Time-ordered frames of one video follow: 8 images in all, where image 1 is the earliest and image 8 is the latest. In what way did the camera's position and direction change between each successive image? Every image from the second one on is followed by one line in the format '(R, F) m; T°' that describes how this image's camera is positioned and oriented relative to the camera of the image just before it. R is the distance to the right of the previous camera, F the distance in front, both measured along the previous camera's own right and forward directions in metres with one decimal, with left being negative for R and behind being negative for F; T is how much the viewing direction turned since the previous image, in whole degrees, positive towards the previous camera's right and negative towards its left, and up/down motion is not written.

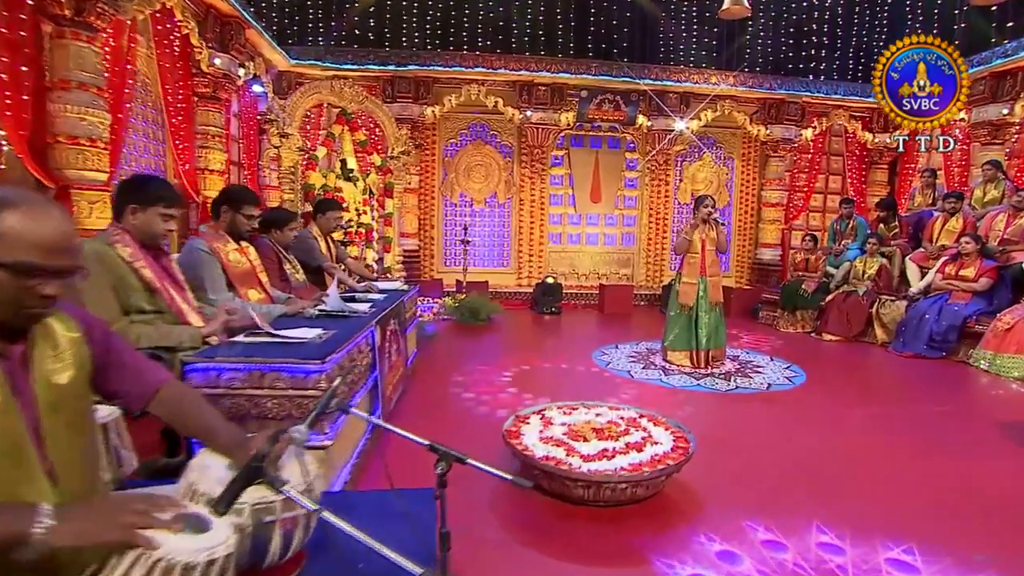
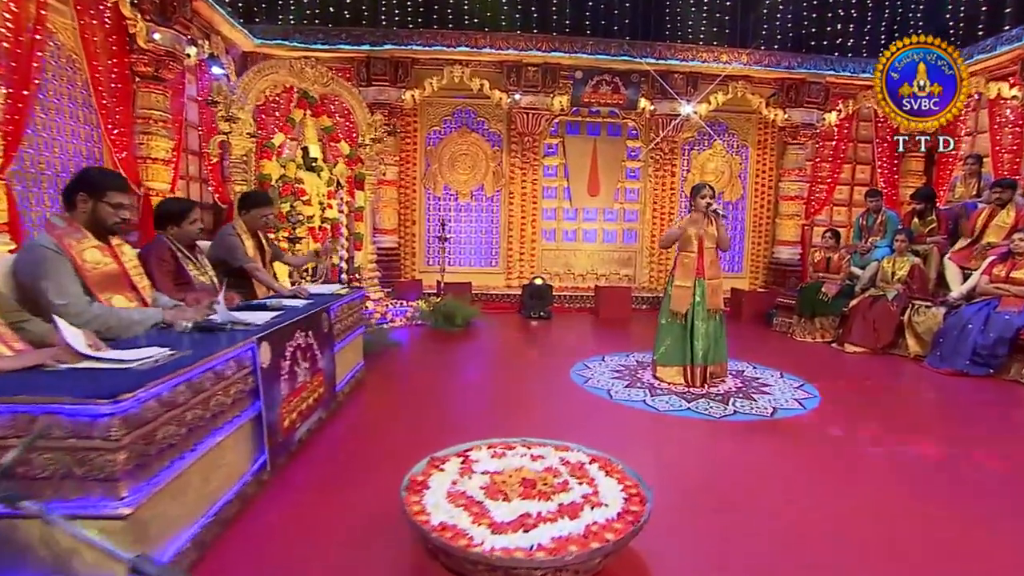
(+0.5, +0.8) m; -3°
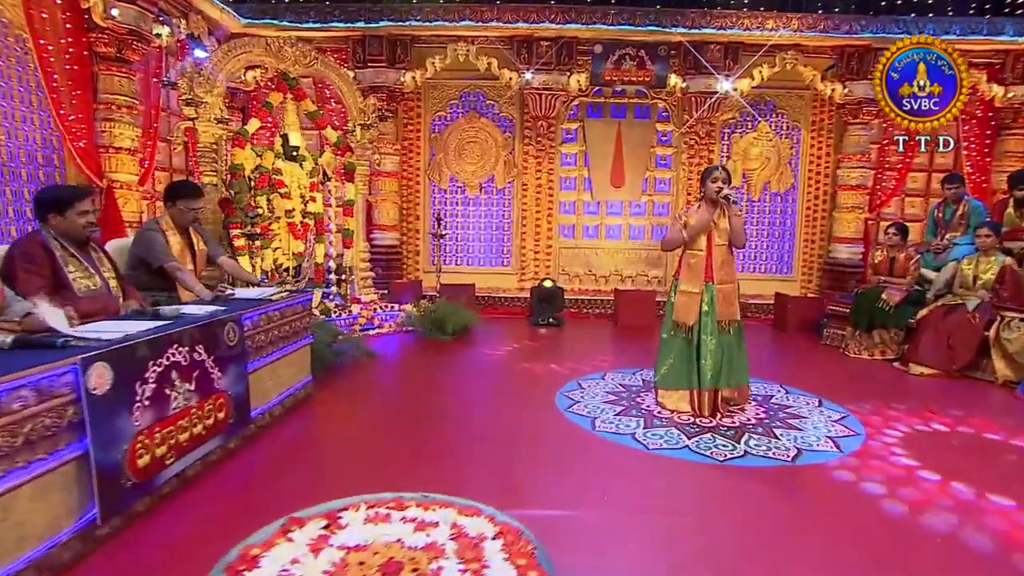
(+0.7, +0.9) m; -6°
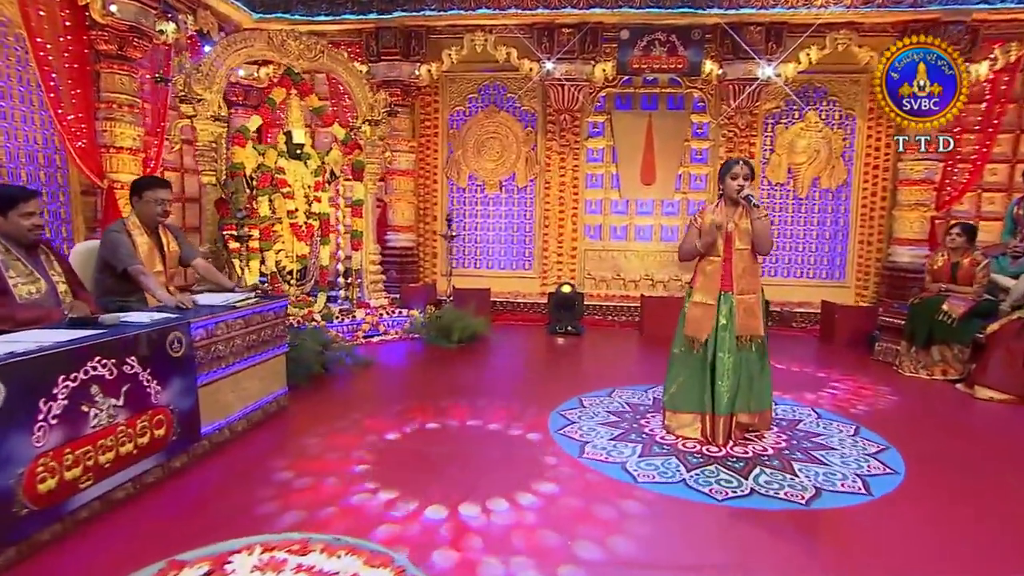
(+0.5, +0.5) m; -6°
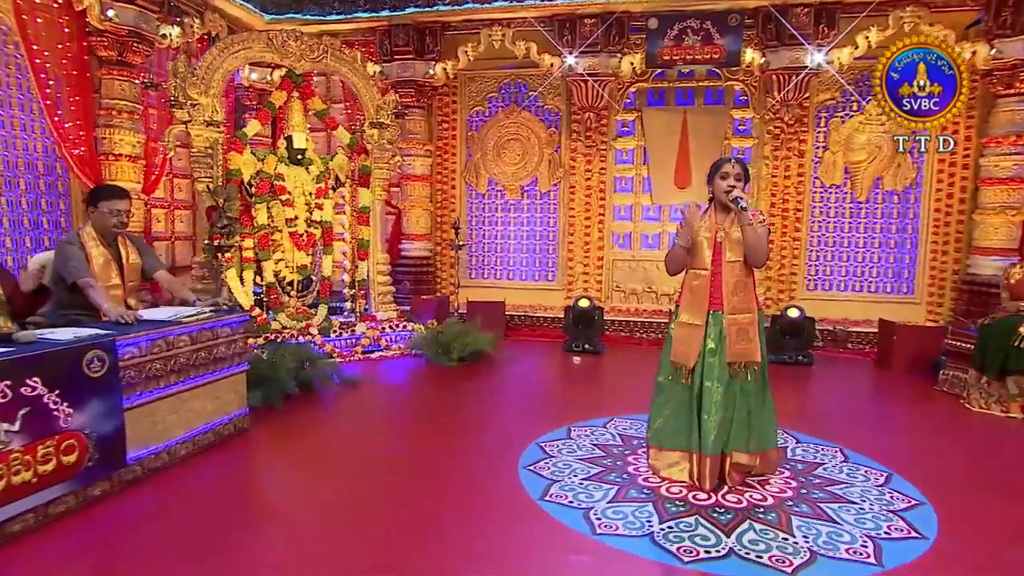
(+0.6, +0.5) m; -7°
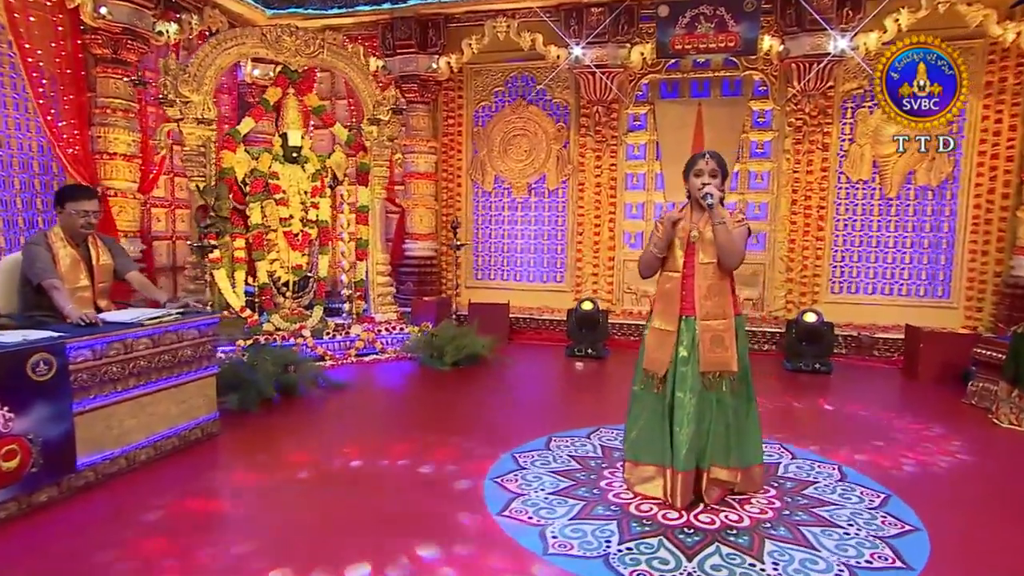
(+0.3, +0.3) m; -4°
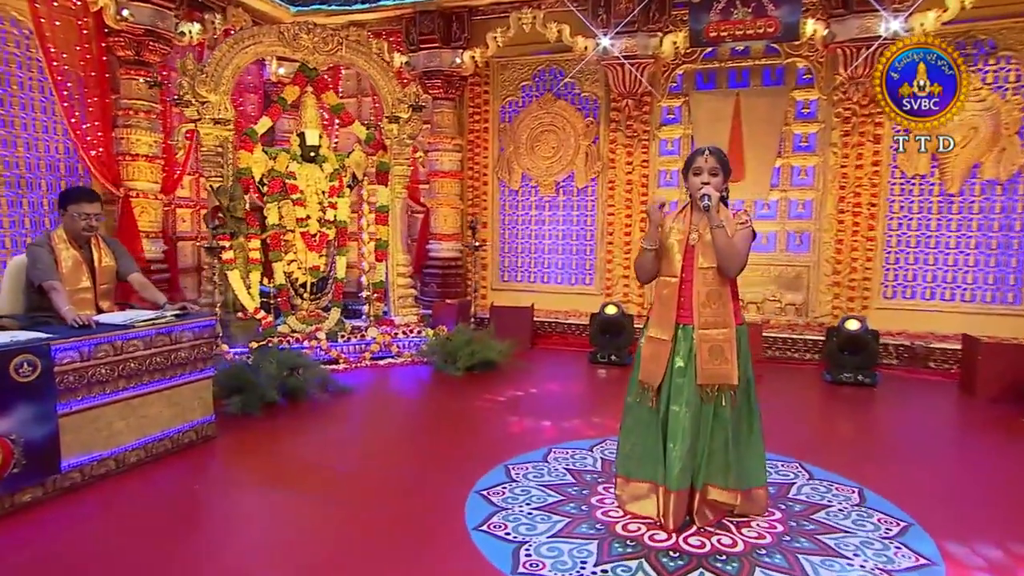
(+0.3, +0.2) m; -5°
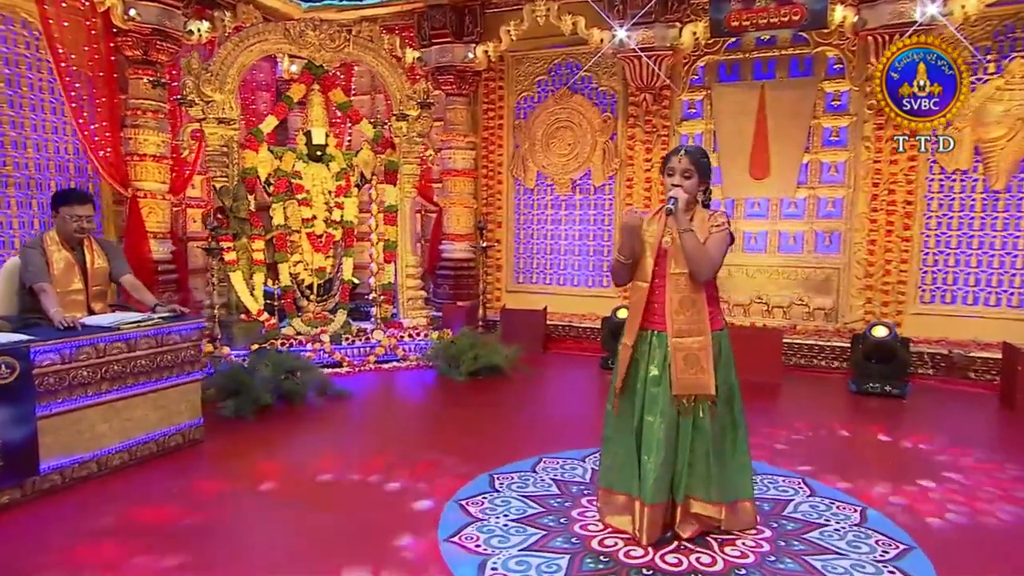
(+0.2, +0.2) m; -3°
